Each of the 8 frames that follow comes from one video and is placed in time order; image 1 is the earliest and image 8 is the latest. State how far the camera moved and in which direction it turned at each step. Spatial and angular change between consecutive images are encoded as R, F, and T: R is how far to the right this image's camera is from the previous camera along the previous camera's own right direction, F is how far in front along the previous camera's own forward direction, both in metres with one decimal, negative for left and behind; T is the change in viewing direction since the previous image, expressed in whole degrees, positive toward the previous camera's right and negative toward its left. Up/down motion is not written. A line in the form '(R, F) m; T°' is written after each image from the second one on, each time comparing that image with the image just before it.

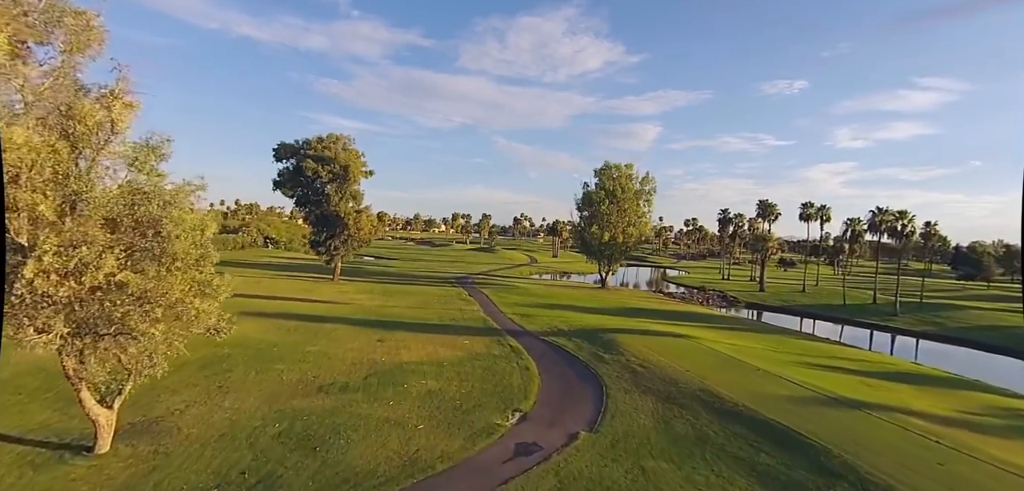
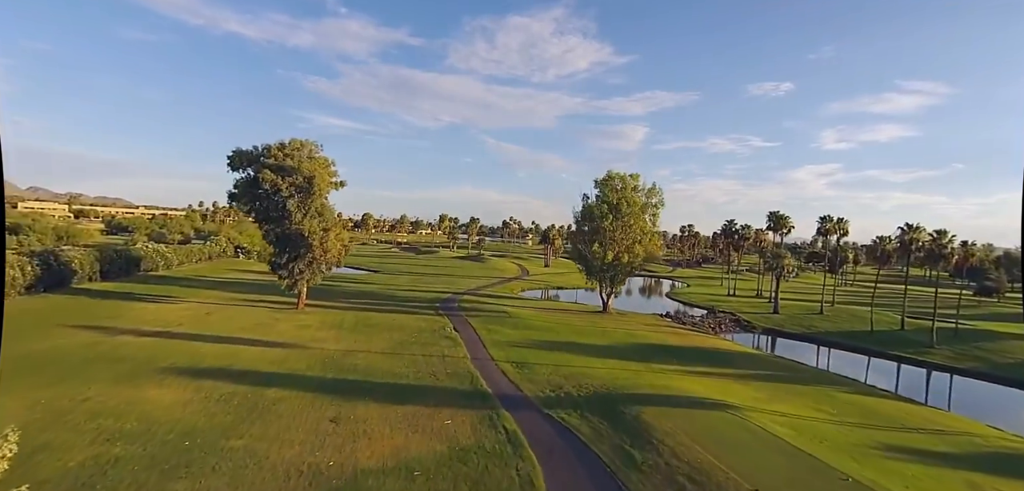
(-0.3, +5.7) m; +1°
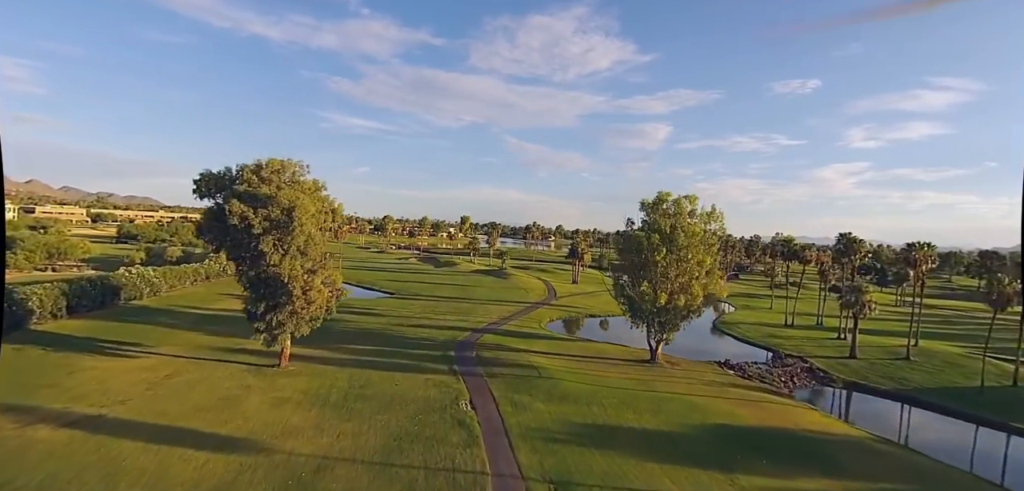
(-0.8, +8.0) m; -2°
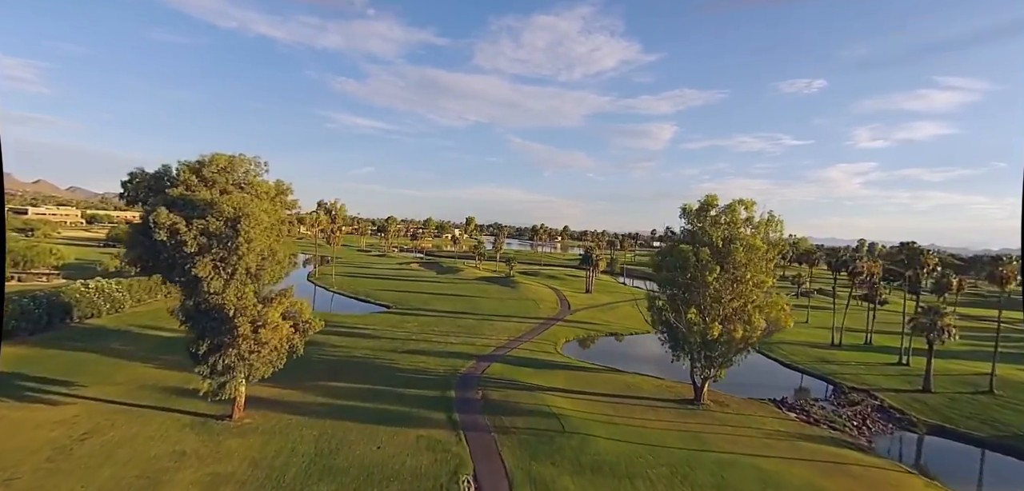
(-0.7, +7.1) m; -1°
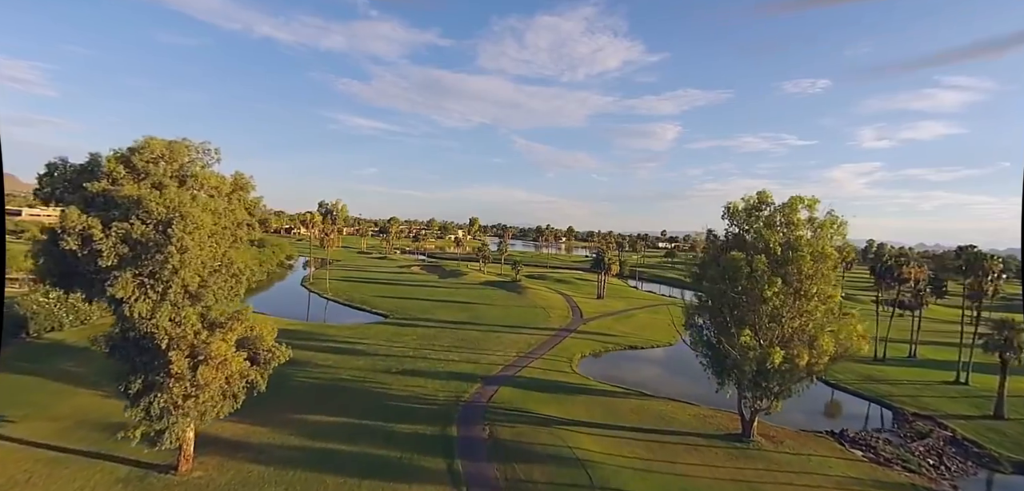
(-0.6, +5.2) m; 0°
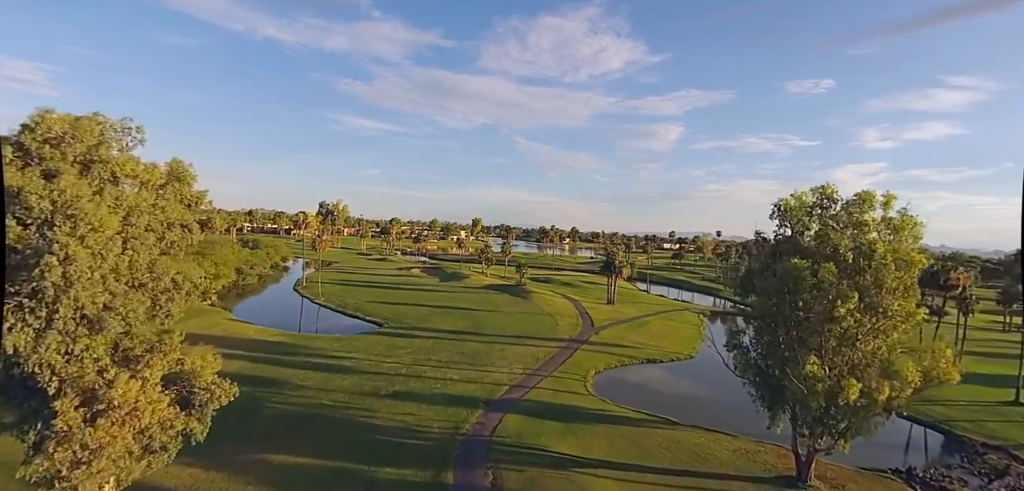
(-0.3, +4.5) m; 0°
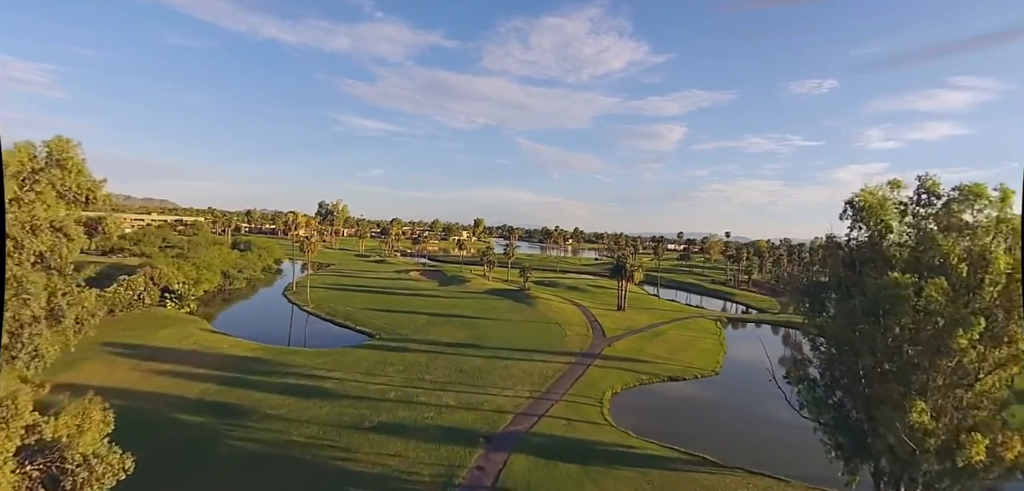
(-0.2, +4.7) m; 0°
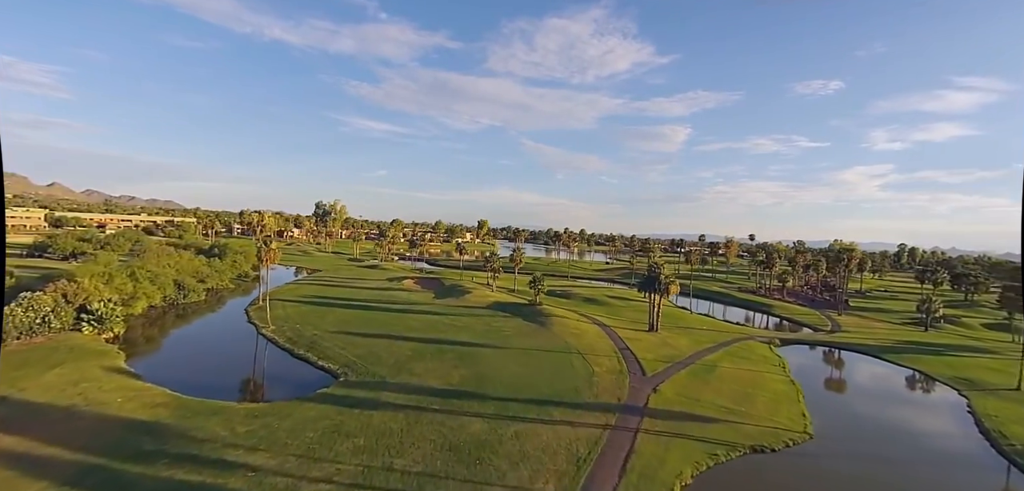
(-0.6, +11.9) m; -1°
